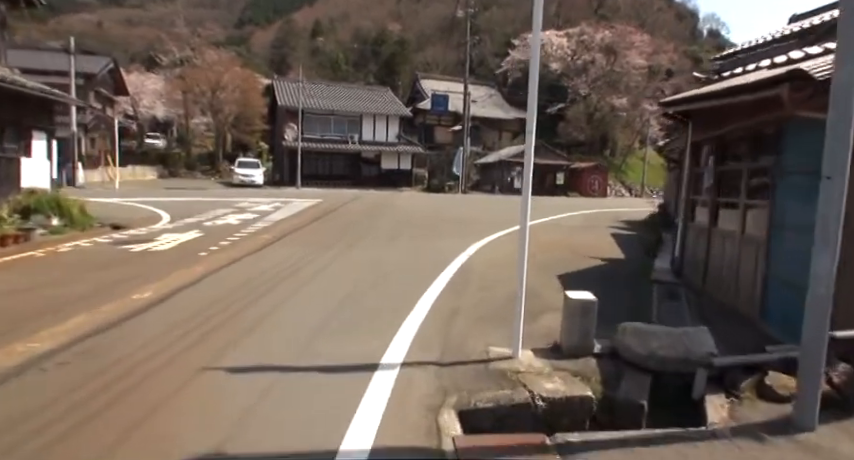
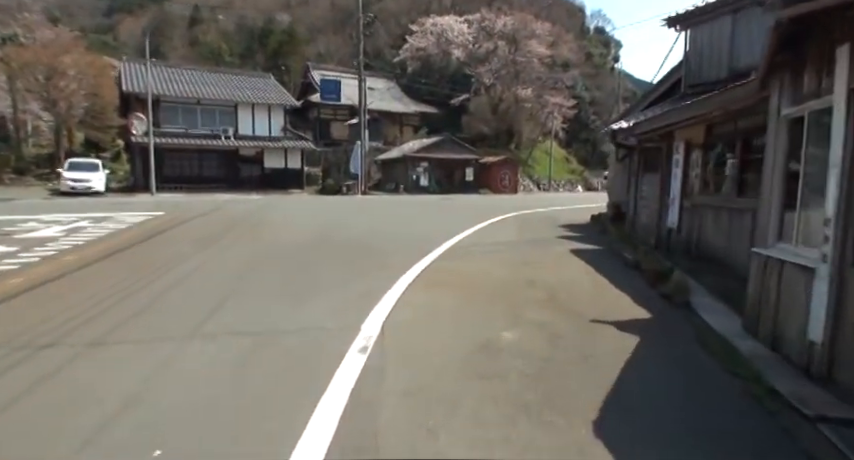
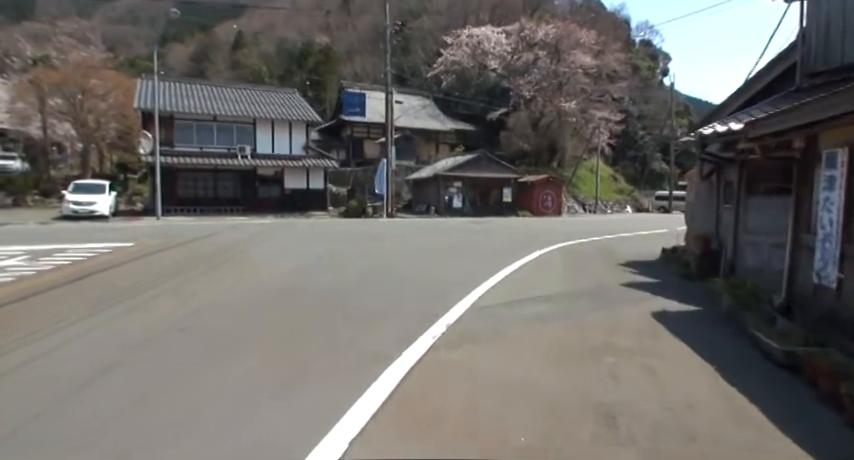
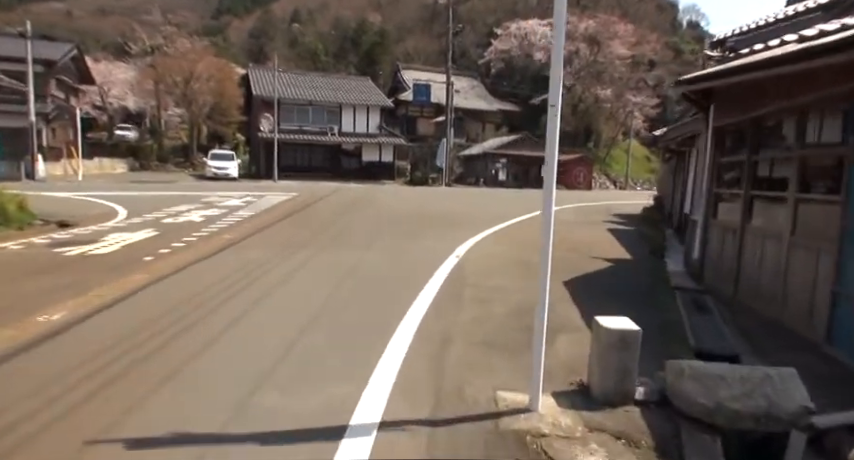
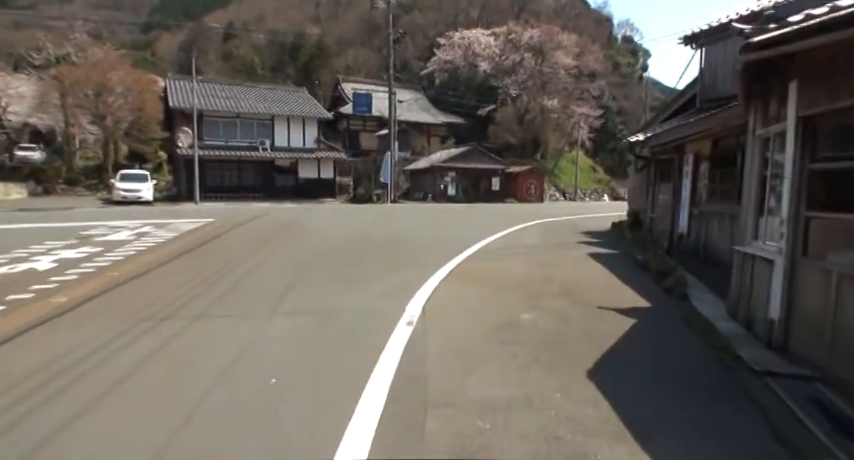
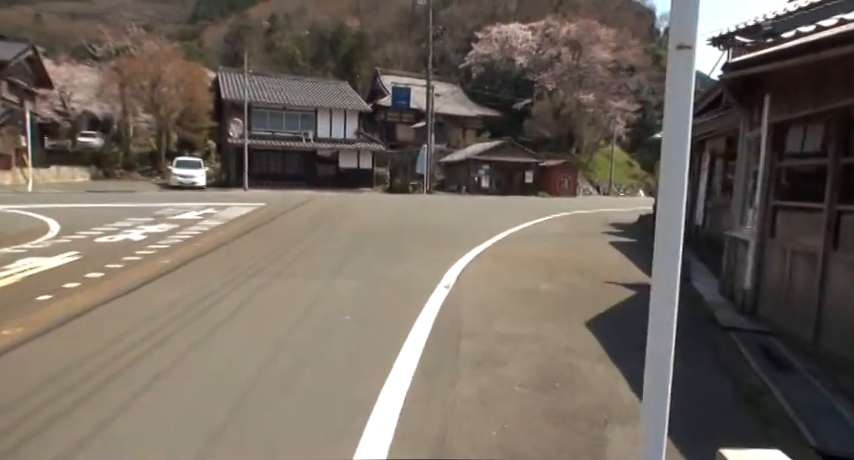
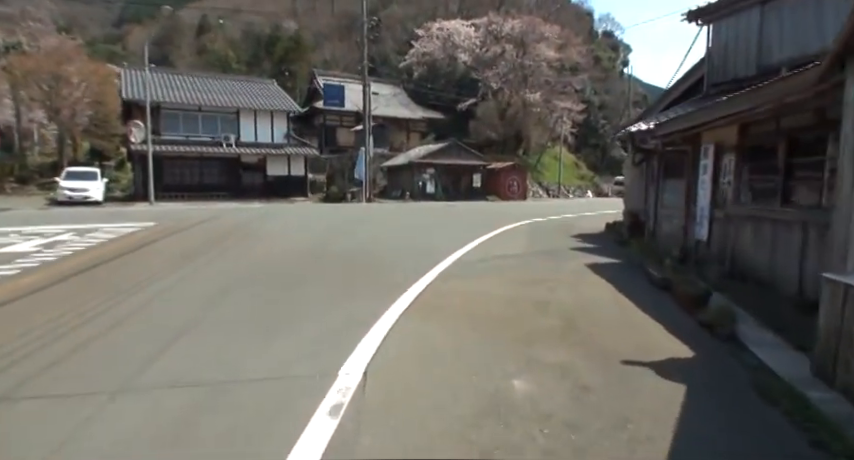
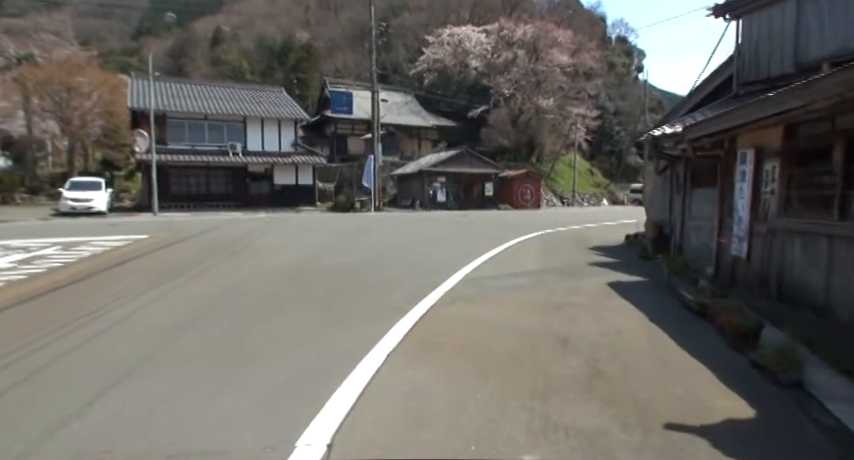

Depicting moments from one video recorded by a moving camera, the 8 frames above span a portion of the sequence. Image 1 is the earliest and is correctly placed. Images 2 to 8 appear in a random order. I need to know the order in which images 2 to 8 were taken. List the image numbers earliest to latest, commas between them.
4, 6, 5, 2, 7, 8, 3
